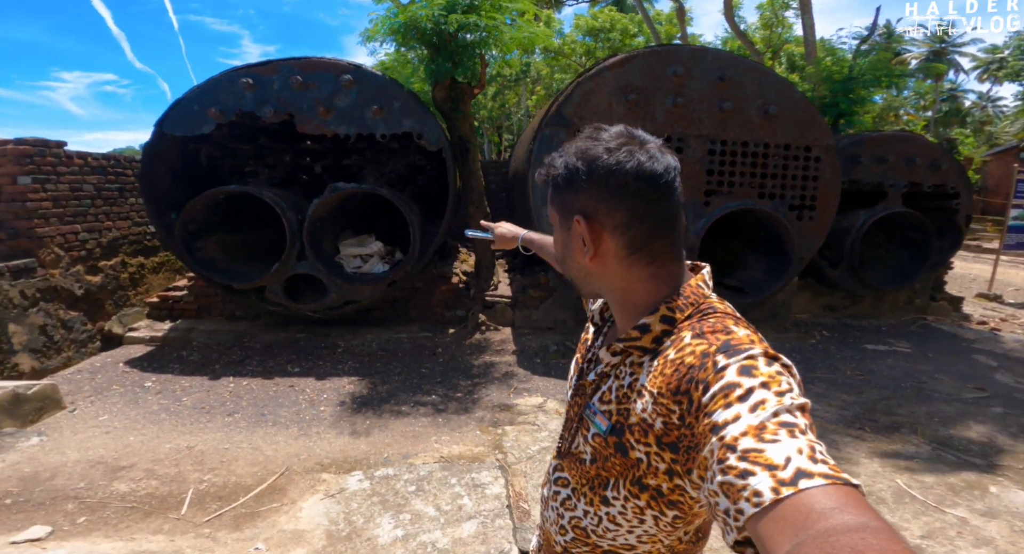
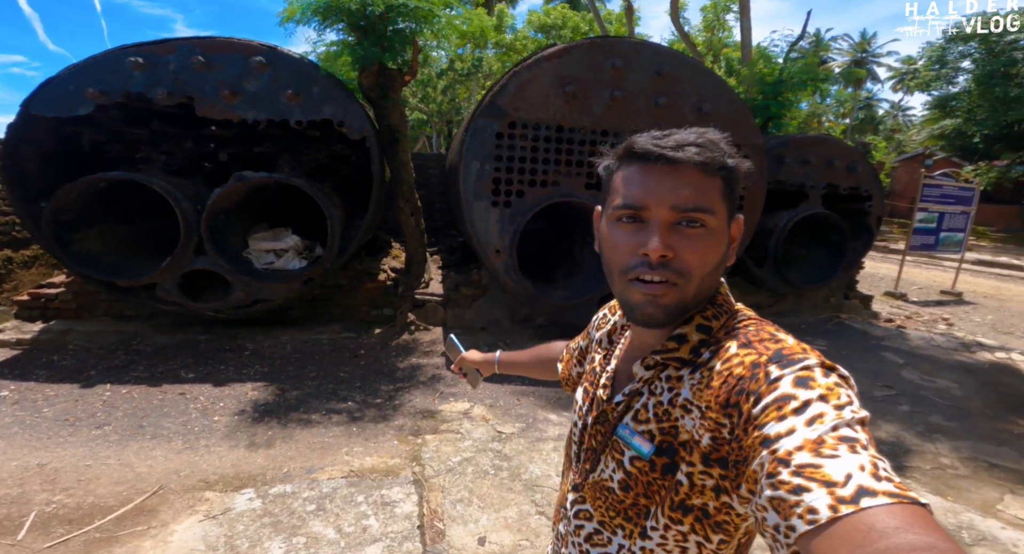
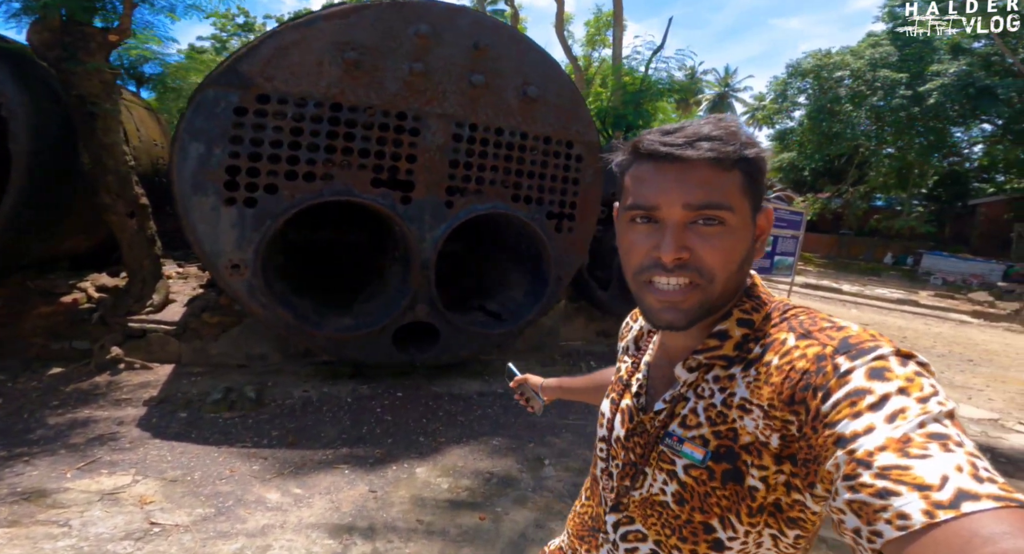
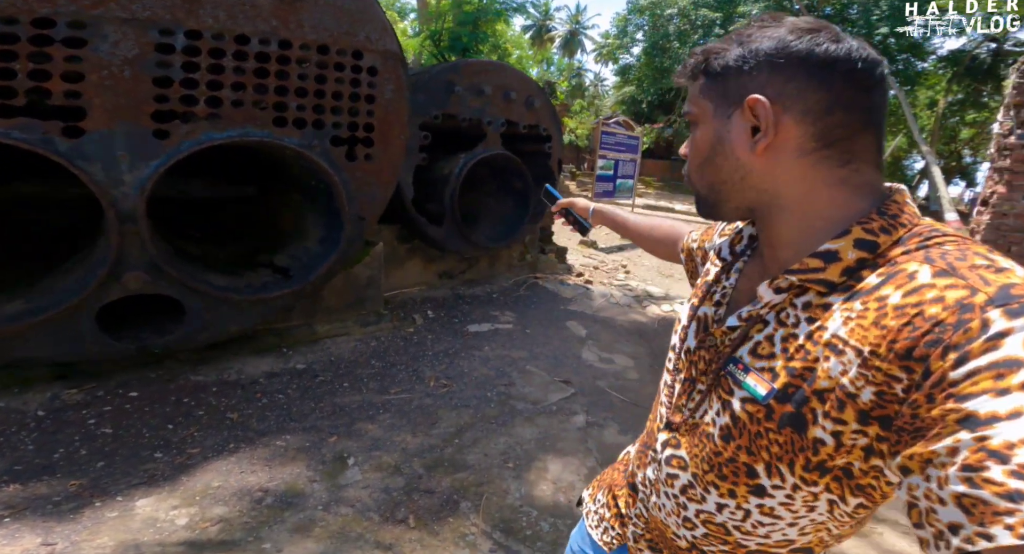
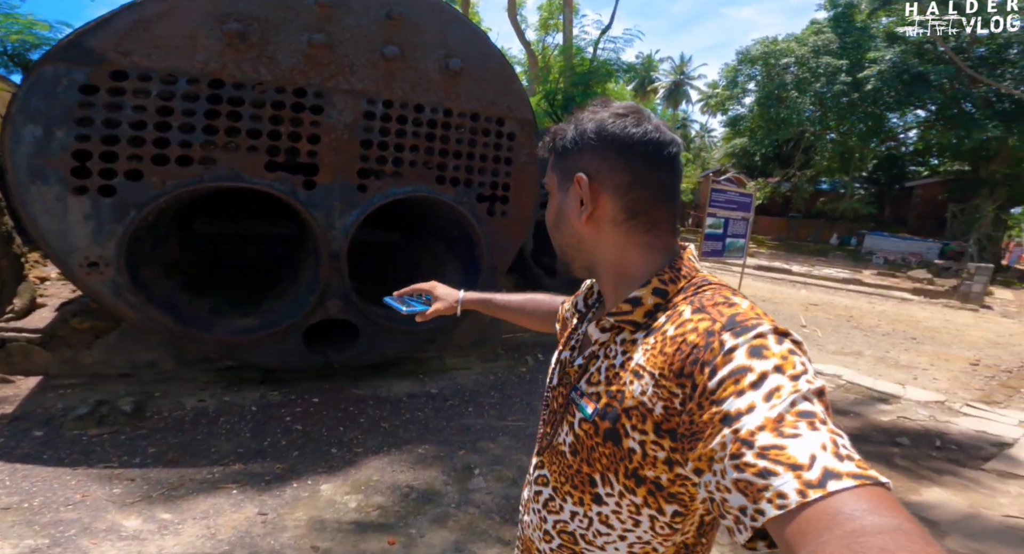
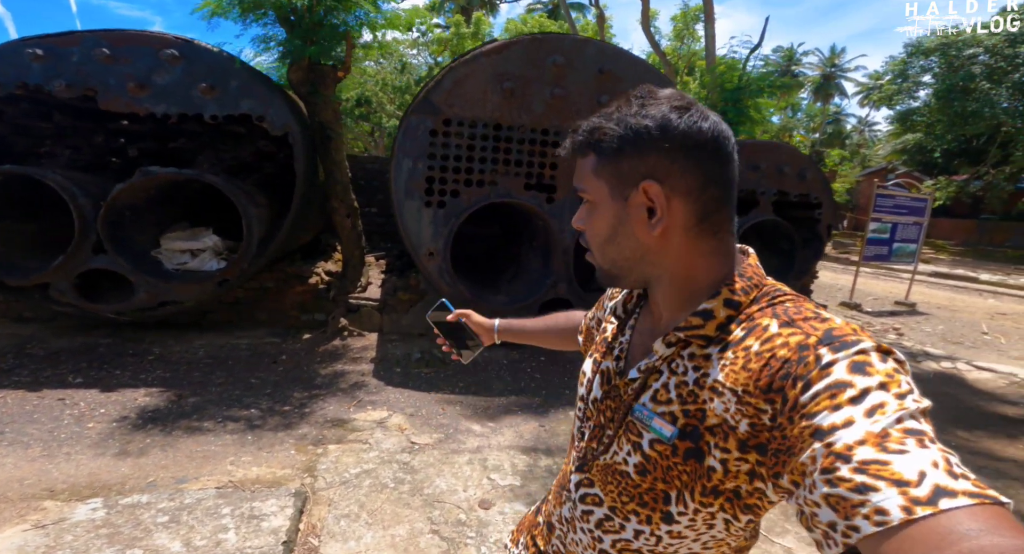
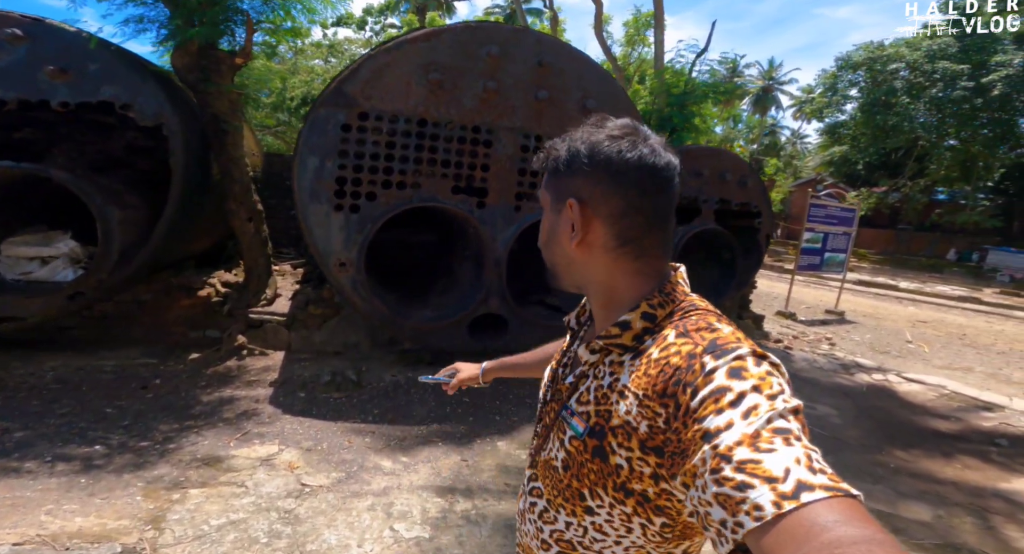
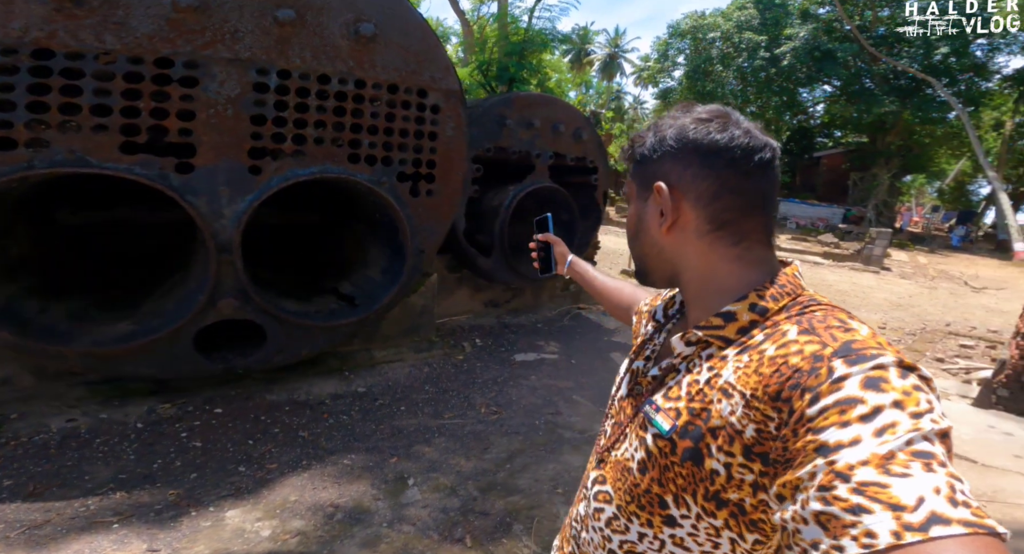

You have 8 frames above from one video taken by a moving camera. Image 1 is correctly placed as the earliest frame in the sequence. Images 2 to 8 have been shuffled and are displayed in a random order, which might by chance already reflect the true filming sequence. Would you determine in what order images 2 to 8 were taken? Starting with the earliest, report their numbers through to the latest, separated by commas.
2, 6, 7, 3, 5, 8, 4
